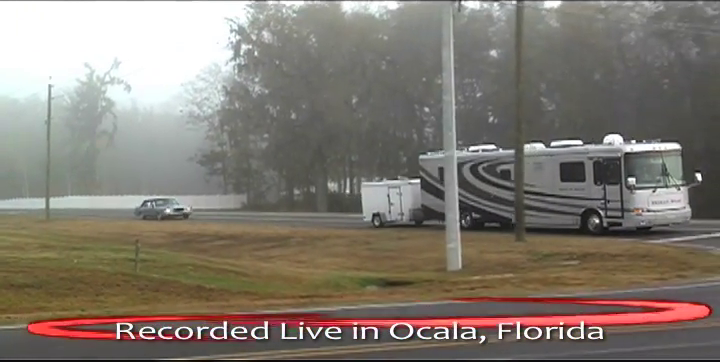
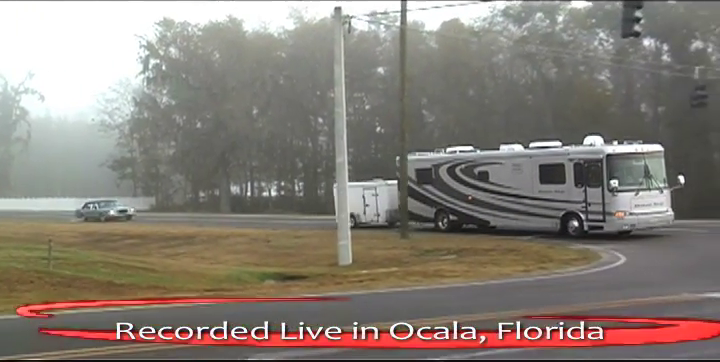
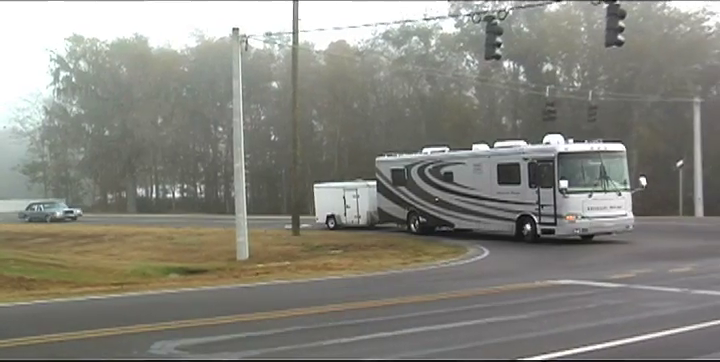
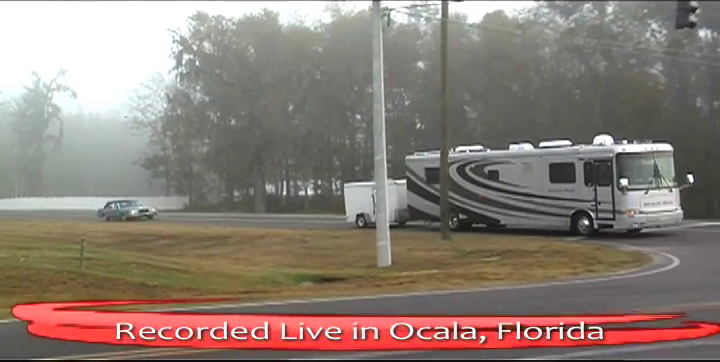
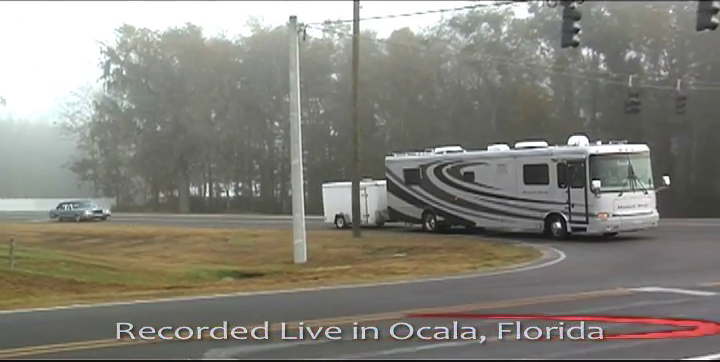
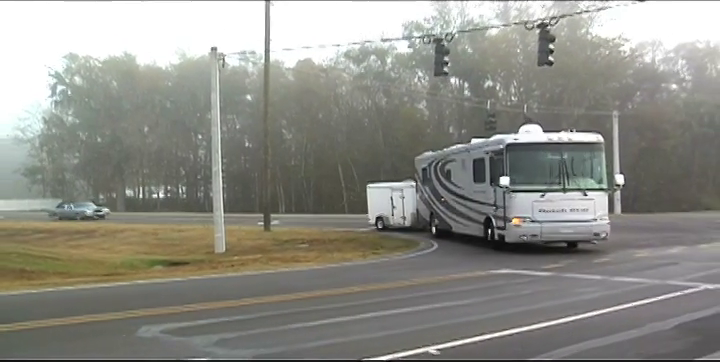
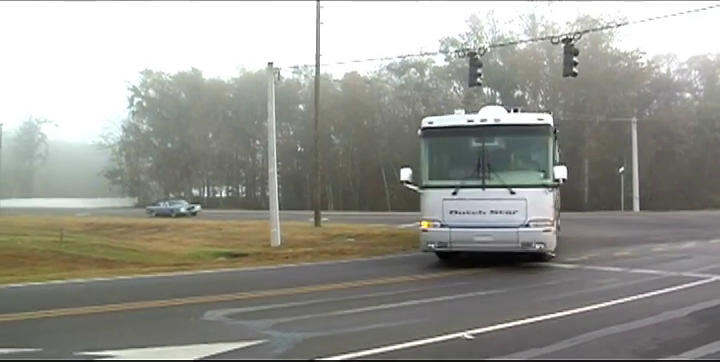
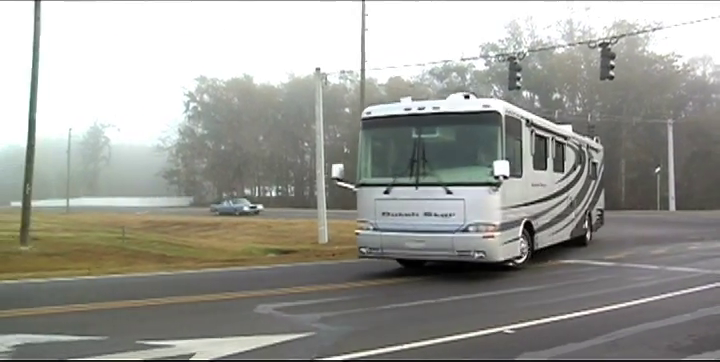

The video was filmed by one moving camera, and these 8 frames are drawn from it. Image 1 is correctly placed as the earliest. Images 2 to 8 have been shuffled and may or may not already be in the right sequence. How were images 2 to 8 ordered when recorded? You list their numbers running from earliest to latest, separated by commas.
4, 2, 5, 3, 6, 7, 8
